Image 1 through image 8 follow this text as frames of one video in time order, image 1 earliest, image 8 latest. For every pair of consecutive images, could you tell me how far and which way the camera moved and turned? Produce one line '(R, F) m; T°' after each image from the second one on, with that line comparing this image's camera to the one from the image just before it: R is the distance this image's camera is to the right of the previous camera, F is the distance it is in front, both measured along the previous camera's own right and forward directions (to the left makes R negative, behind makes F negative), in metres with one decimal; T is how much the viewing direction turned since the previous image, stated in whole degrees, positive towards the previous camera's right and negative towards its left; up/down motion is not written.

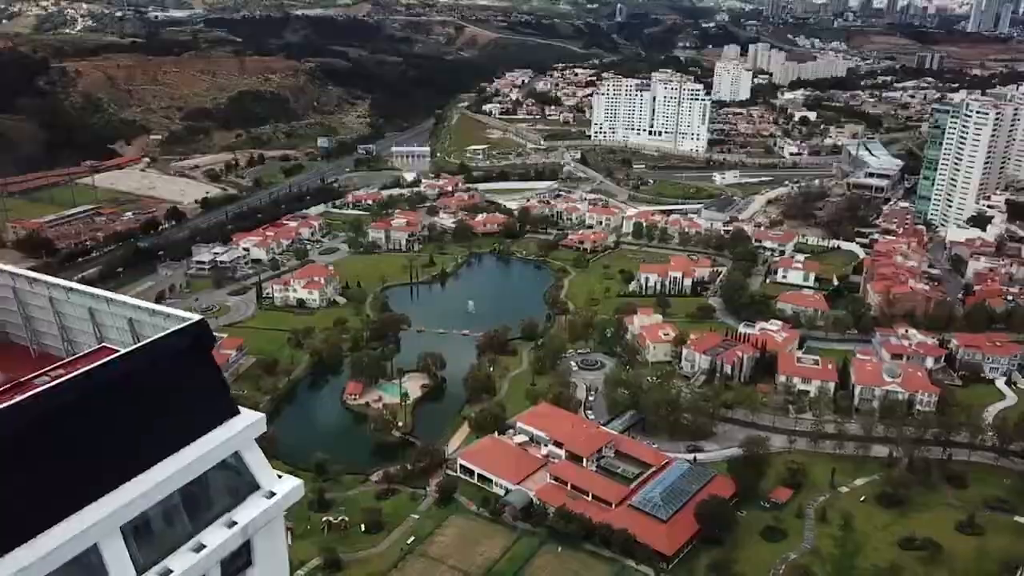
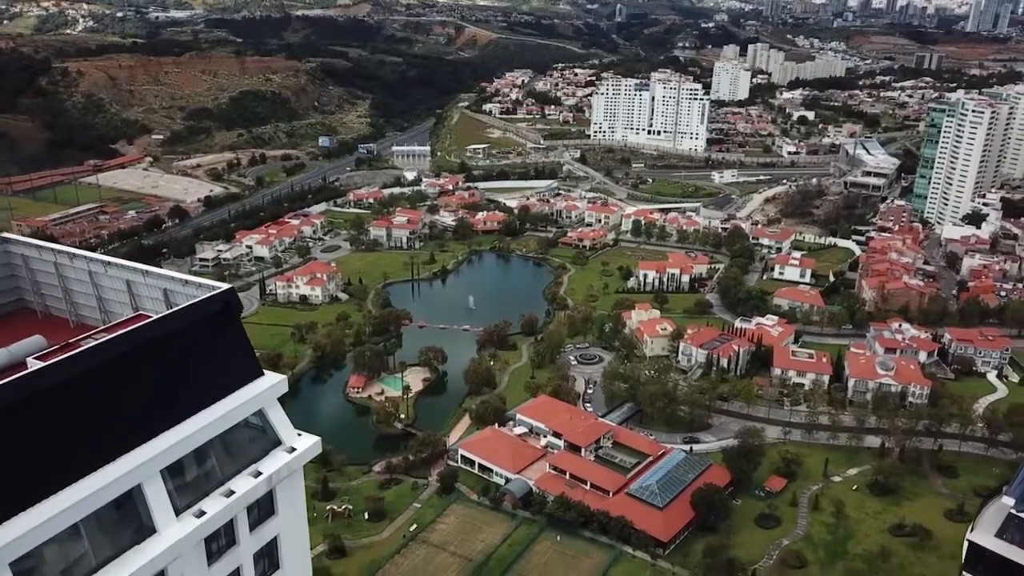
(0.0, -0.7) m; 0°
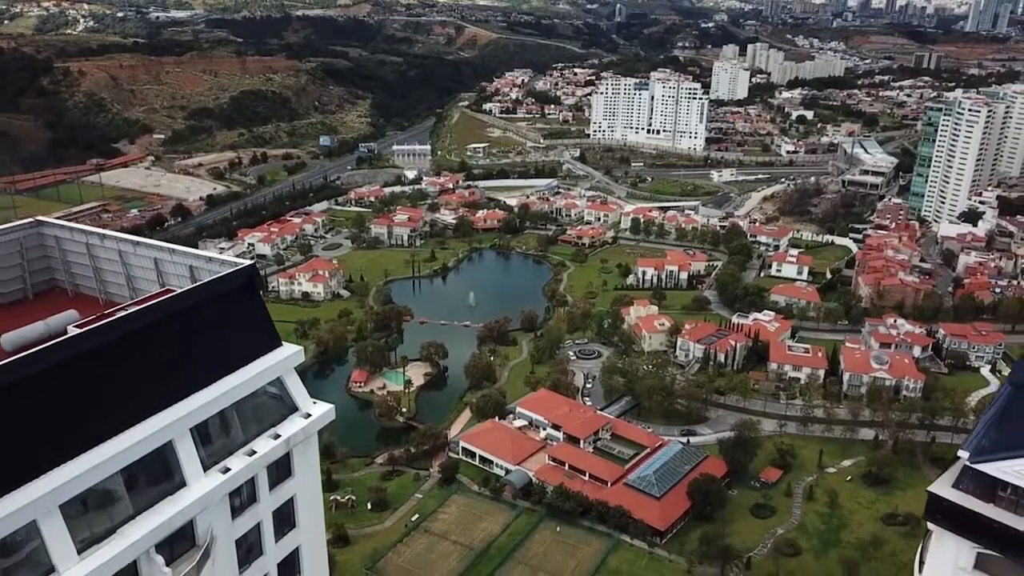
(0.0, -0.5) m; 0°
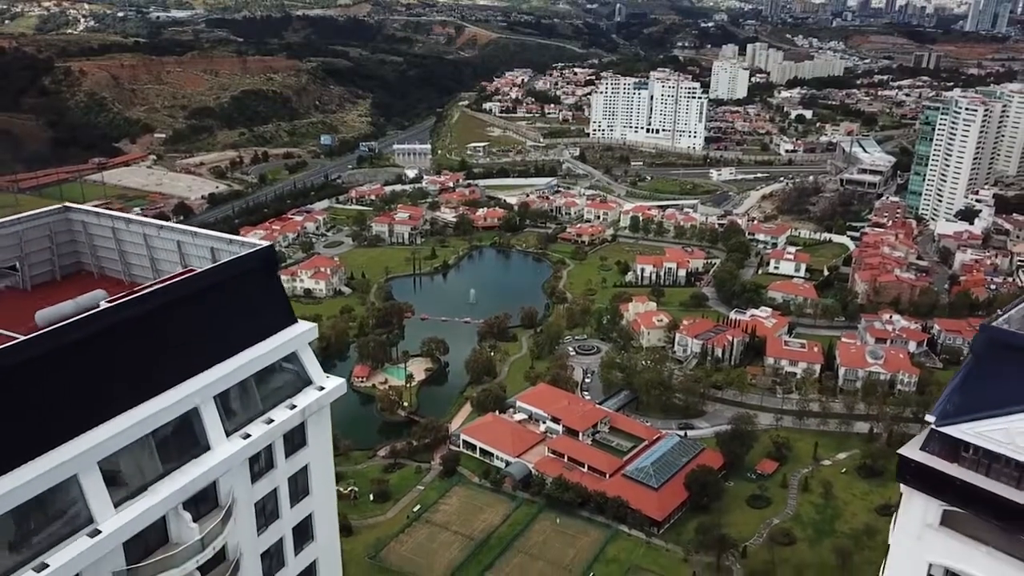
(0.0, -0.5) m; 0°
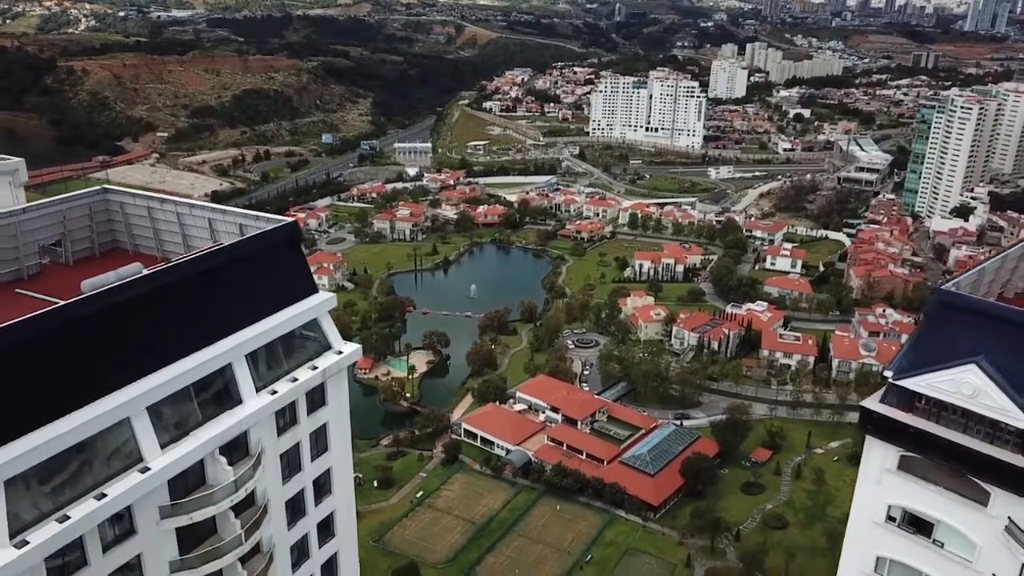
(0.0, -0.8) m; 0°
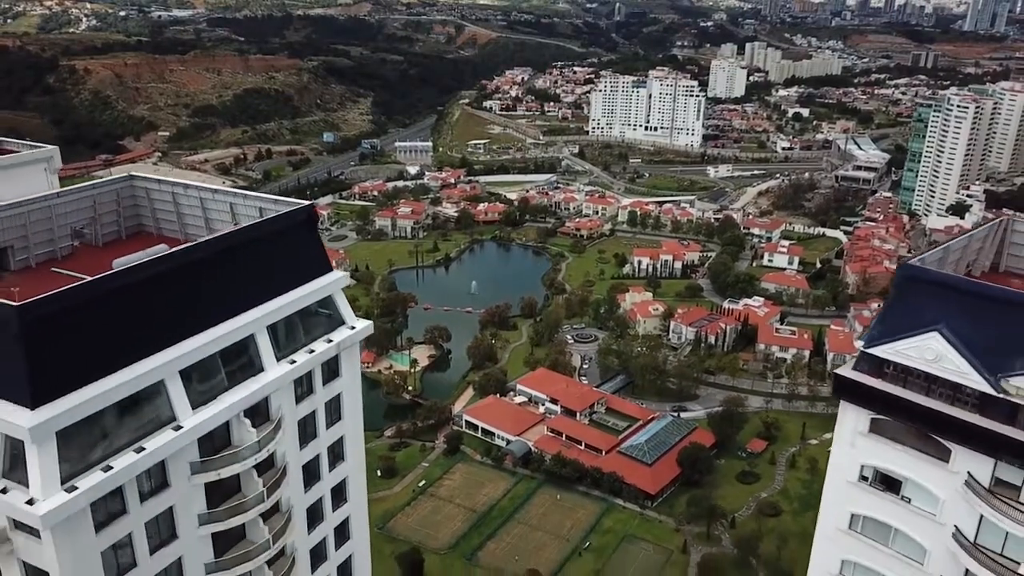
(0.0, -0.6) m; 0°
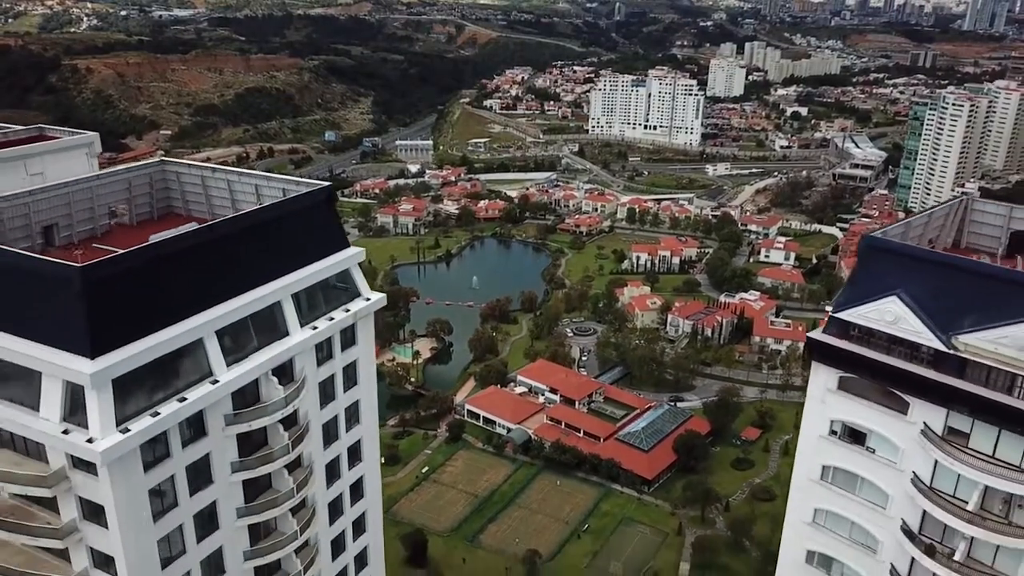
(0.0, -0.8) m; 0°
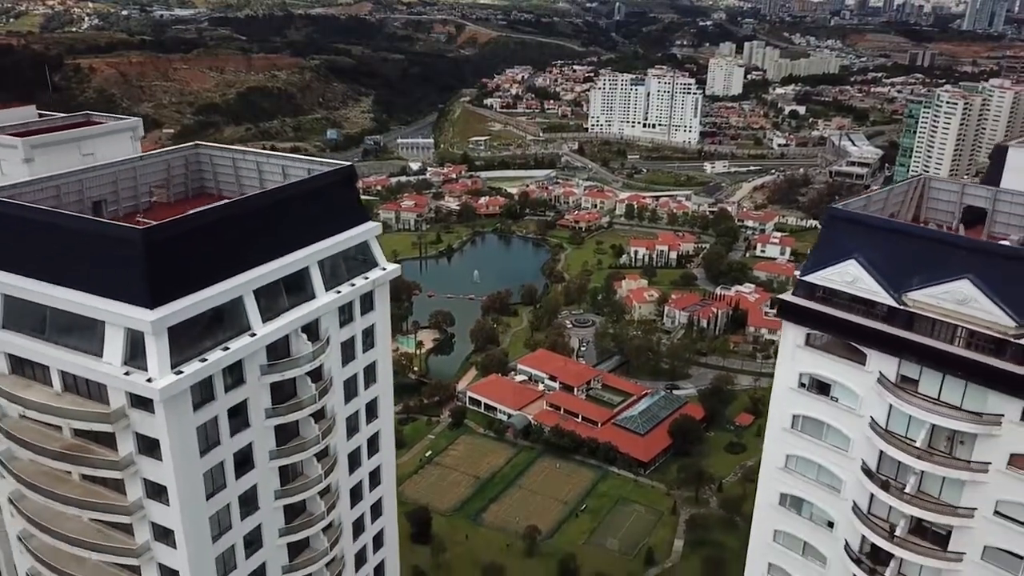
(0.0, -1.1) m; 0°
